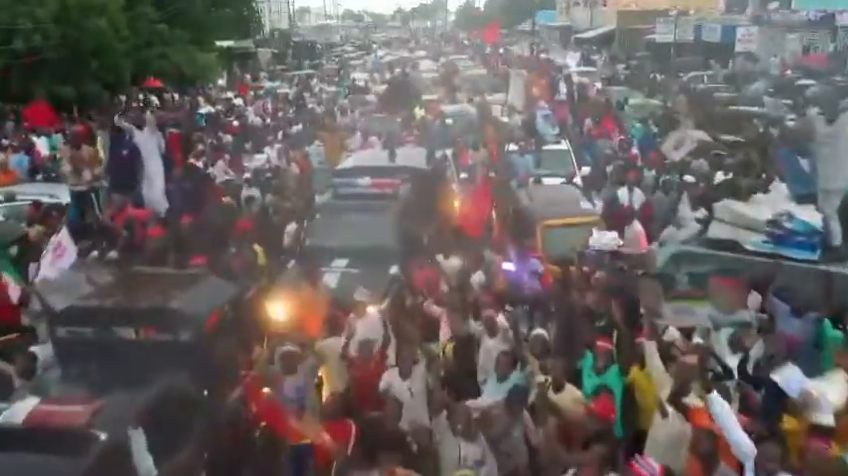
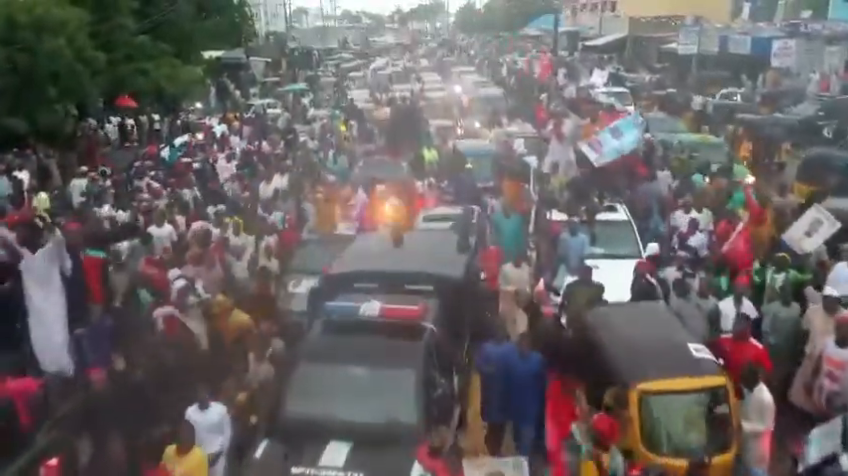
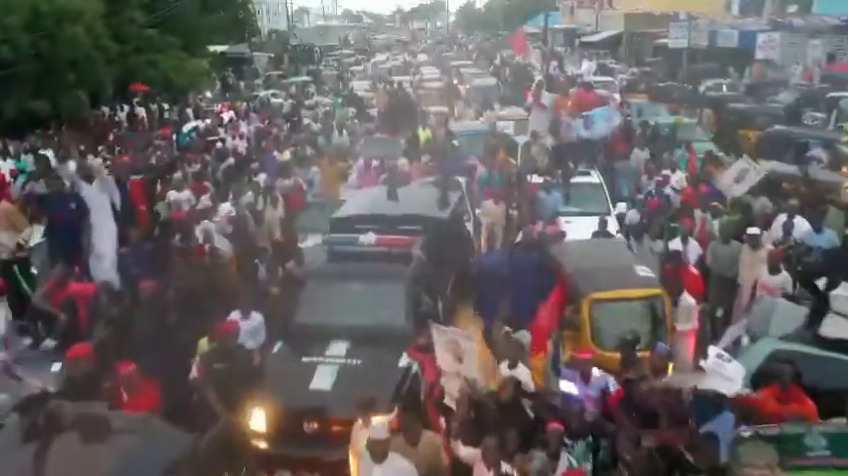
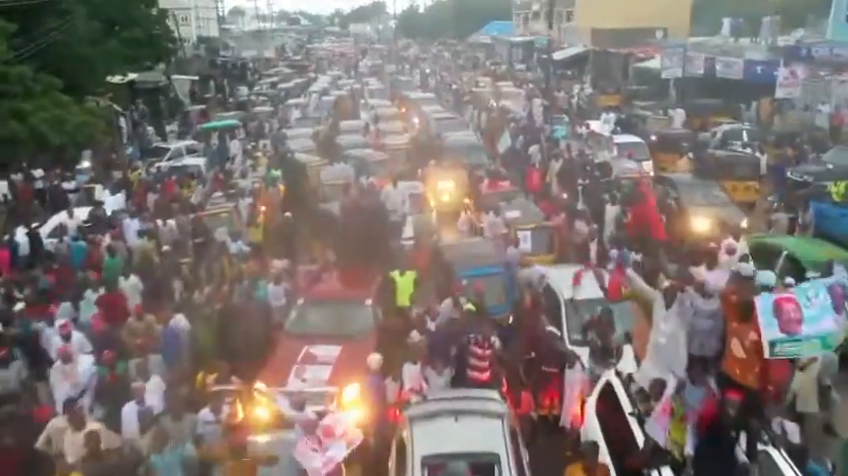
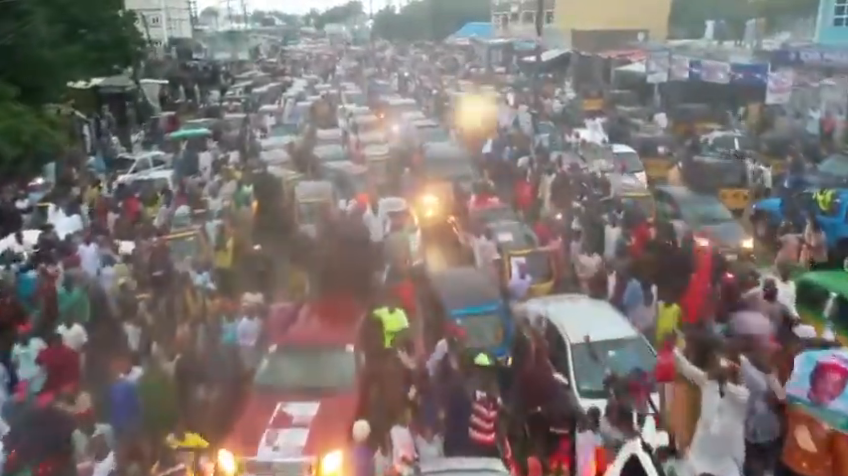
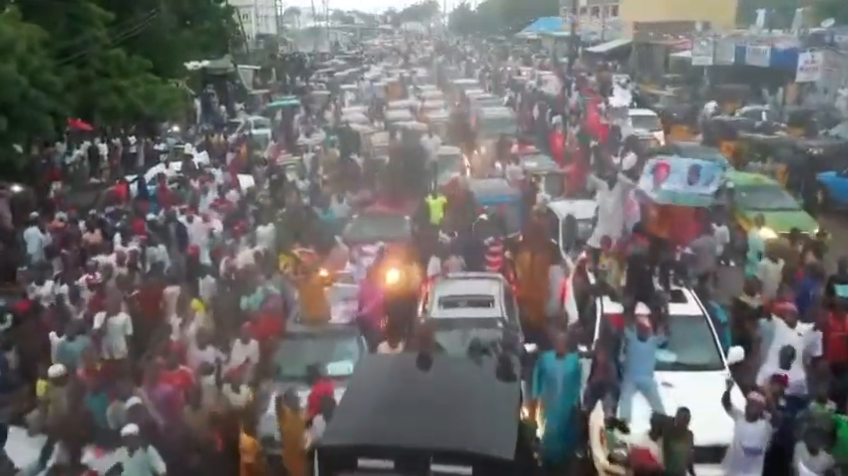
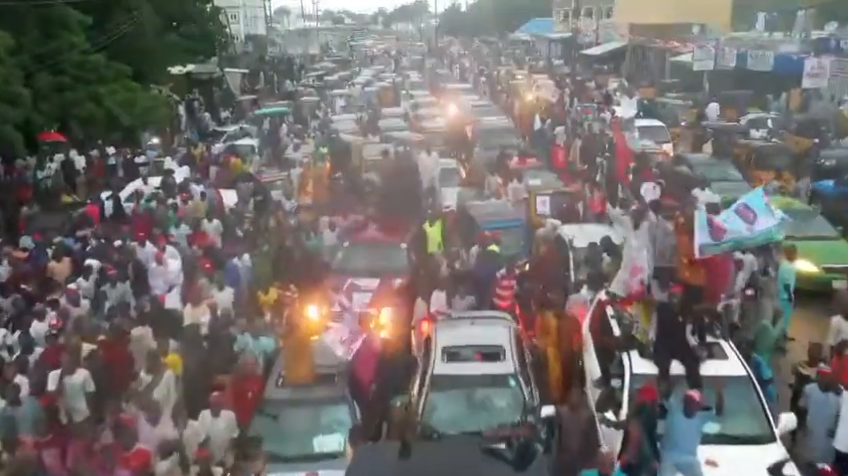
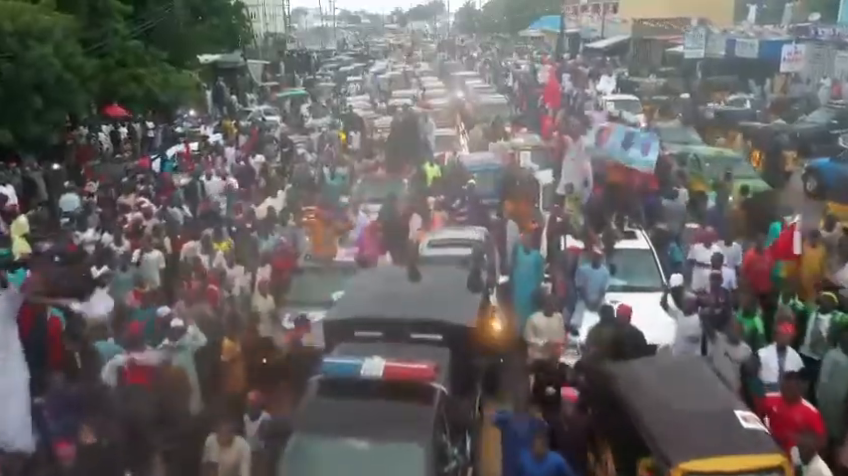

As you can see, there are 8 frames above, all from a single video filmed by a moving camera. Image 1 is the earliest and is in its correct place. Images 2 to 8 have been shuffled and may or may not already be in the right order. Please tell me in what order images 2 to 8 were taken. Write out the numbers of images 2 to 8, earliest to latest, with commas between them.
3, 2, 8, 6, 7, 4, 5
